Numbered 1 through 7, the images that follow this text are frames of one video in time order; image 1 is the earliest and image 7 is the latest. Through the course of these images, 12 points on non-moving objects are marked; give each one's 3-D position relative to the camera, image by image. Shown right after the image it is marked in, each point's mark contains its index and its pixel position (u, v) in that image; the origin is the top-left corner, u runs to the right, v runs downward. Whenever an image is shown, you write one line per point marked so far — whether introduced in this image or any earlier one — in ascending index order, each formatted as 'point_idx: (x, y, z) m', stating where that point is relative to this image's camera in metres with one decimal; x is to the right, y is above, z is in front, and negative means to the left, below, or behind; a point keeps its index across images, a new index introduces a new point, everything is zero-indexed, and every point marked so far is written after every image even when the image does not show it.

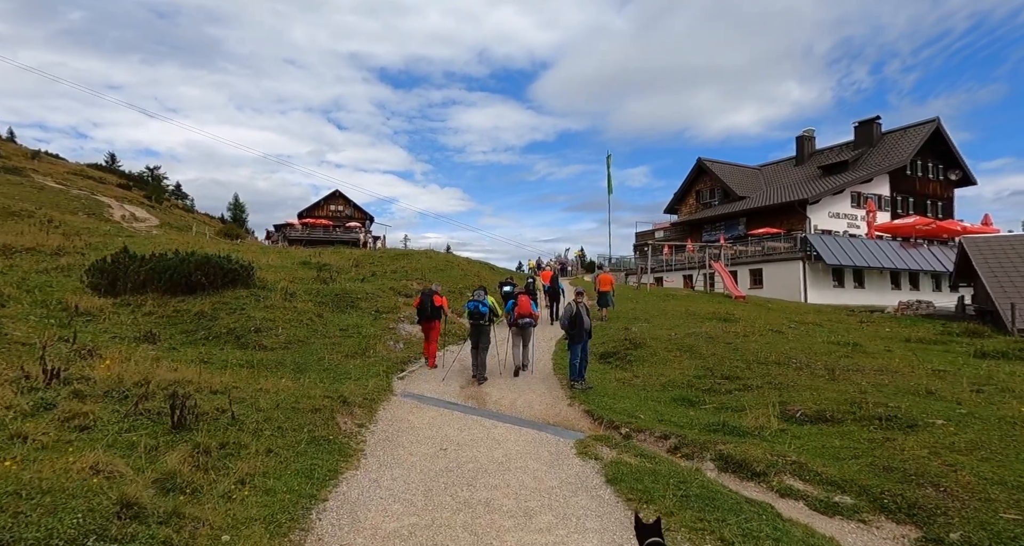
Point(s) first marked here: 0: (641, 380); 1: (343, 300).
0: (+2.8, -2.3, +11.2) m
1: (-6.4, -1.0, +19.5) m
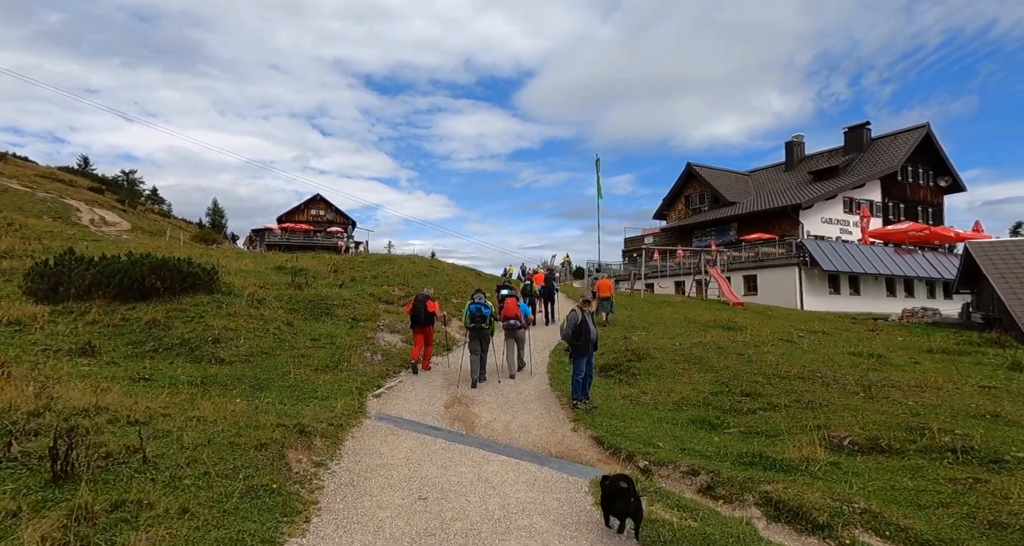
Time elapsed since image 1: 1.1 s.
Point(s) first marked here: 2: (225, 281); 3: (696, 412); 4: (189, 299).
0: (+2.6, -2.4, +9.9) m
1: (-6.7, -1.2, +17.9) m
2: (-10.4, -0.3, +18.8) m
3: (+3.2, -2.4, +9.0) m
4: (-9.4, -0.8, +15.0) m
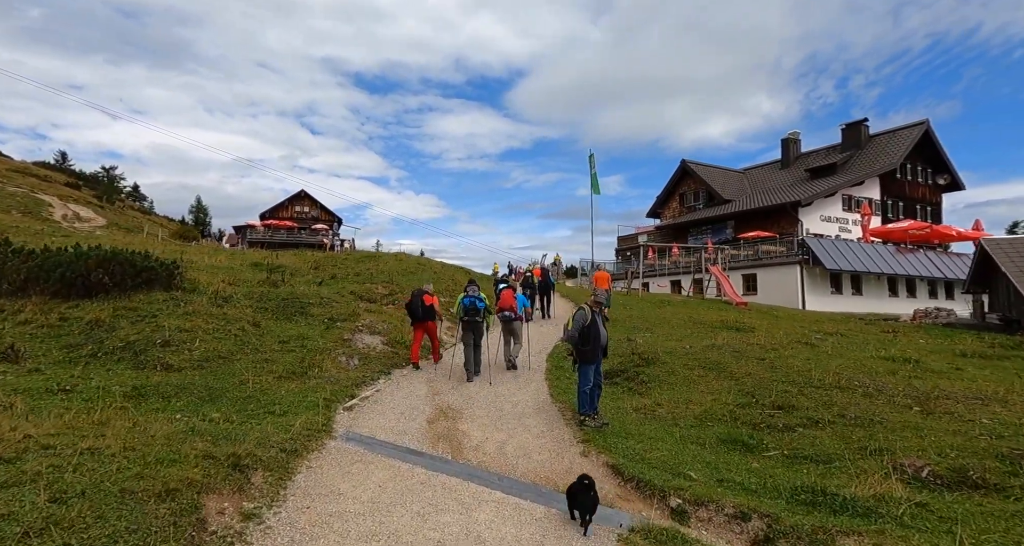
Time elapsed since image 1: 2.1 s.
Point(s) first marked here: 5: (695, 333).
0: (+2.5, -2.3, +8.5) m
1: (-7.0, -1.0, +16.3) m
2: (-10.7, -0.2, +17.1) m
3: (+3.1, -2.3, +7.7) m
4: (-9.6, -0.6, +13.3) m
5: (+5.5, -1.8, +15.5) m
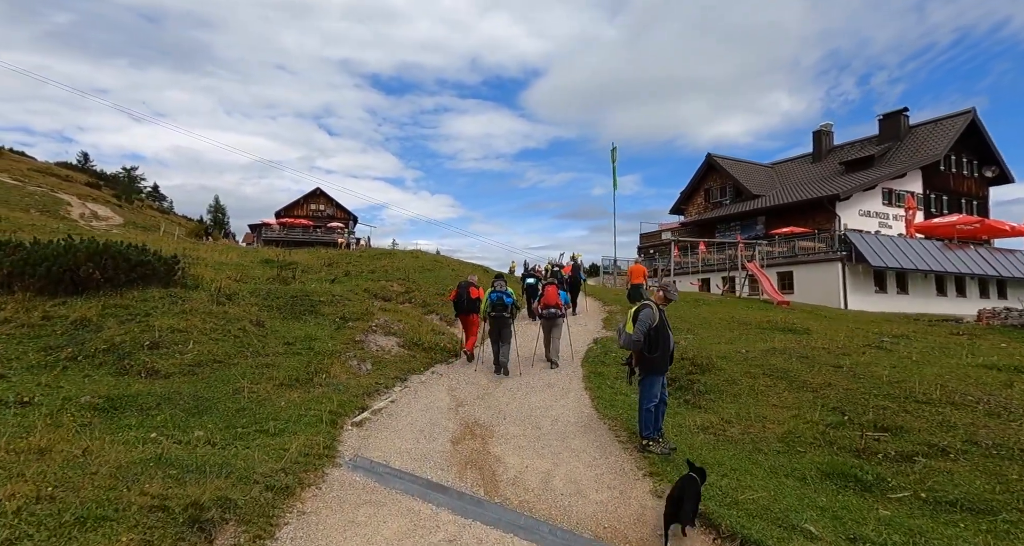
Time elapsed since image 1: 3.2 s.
0: (+3.1, -2.1, +7.0) m
1: (-6.2, -0.9, +15.1) m
2: (-9.9, 0.0, +16.0) m
3: (+3.7, -2.2, +6.1) m
4: (-8.9, -0.5, +12.2) m
5: (+6.3, -1.7, +13.9) m
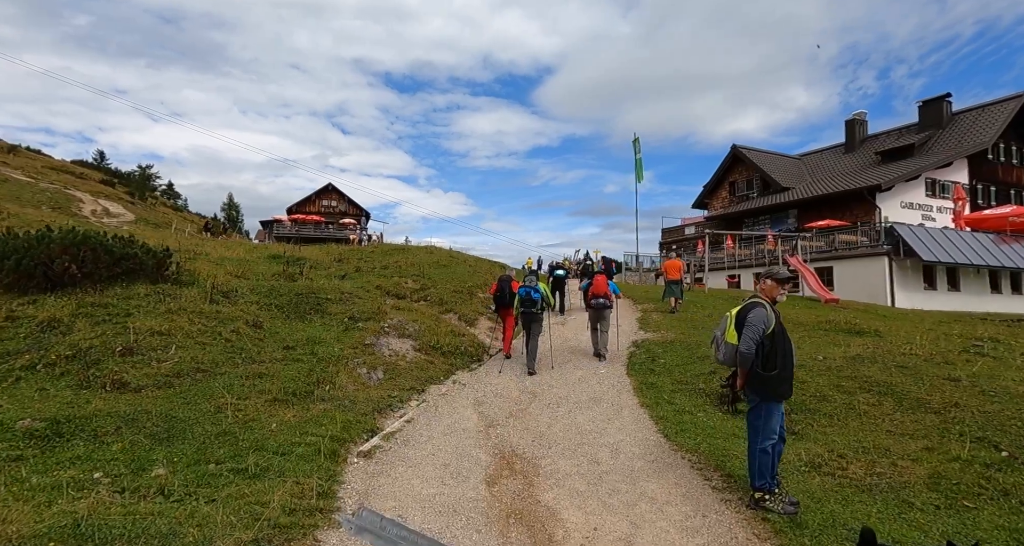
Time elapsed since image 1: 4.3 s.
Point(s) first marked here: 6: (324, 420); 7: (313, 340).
0: (+3.6, -2.0, +5.3) m
1: (-5.5, -0.8, +13.6) m
2: (-9.1, +0.1, +14.6) m
3: (+4.2, -2.1, +4.4) m
4: (-8.2, -0.4, +10.8) m
5: (+7.0, -1.5, +12.1) m
6: (-2.5, -2.0, +6.9) m
7: (-4.1, -1.4, +10.7) m
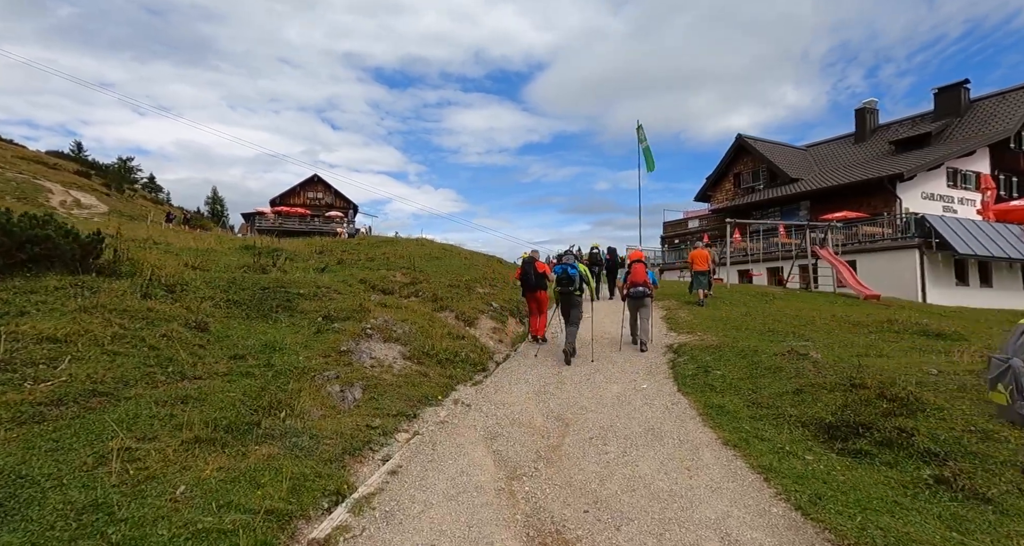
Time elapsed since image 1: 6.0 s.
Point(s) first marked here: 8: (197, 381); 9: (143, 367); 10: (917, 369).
0: (+4.0, -1.8, +3.0) m
1: (-5.3, -0.5, +11.2) m
2: (-8.9, +0.3, +12.1) m
3: (+4.6, -1.9, +2.2) m
4: (-7.9, -0.1, +8.3) m
5: (+7.2, -1.3, +9.9) m
6: (-2.2, -1.8, +4.5) m
7: (-3.9, -1.2, +8.3) m
8: (-4.0, -1.4, +6.6) m
9: (-4.6, -1.2, +6.5) m
10: (+5.9, -1.4, +7.5) m
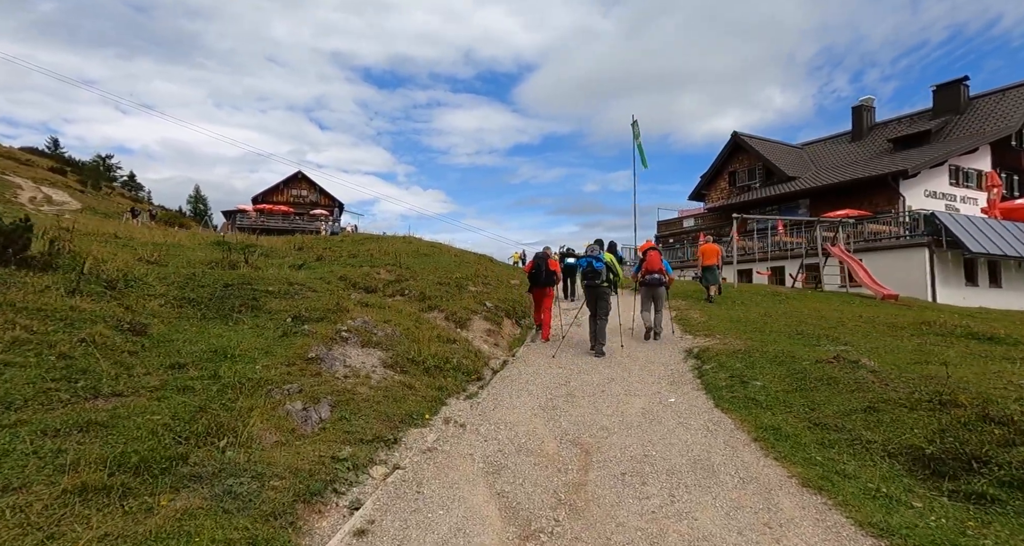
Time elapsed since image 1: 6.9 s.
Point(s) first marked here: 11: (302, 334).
0: (+4.1, -1.7, +1.7) m
1: (-5.3, -0.4, +9.7) m
2: (-9.0, +0.4, +10.6) m
3: (+4.7, -1.8, +0.9) m
4: (-7.9, 0.0, +6.8) m
5: (+7.2, -1.2, +8.7) m
6: (-2.0, -1.6, +3.1) m
7: (-3.8, -1.1, +6.9) m
8: (-4.0, -1.2, +5.2) m
9: (-4.6, -1.1, +5.1) m
10: (+5.9, -1.3, +6.2) m
11: (-3.3, -1.0, +8.0) m
